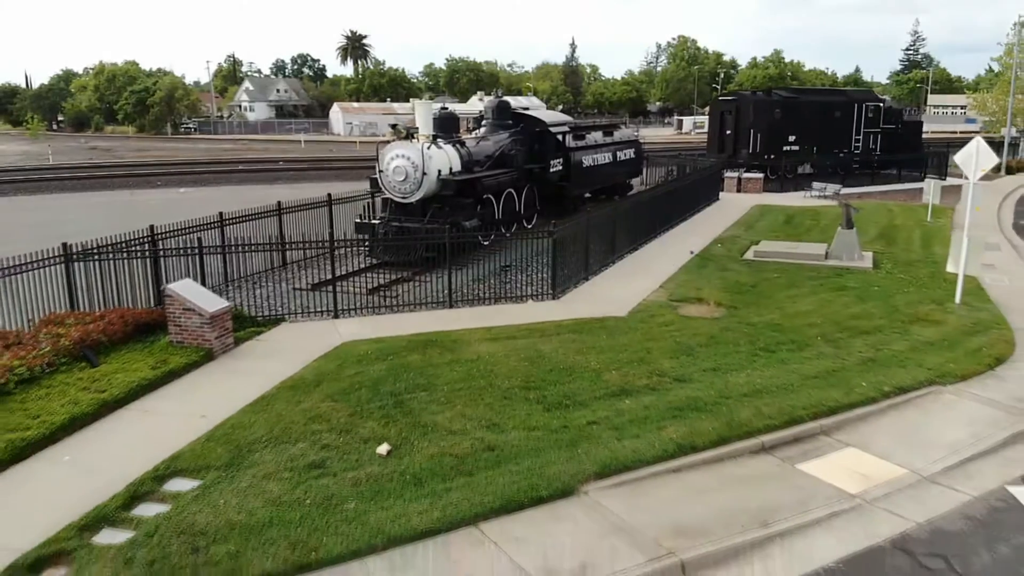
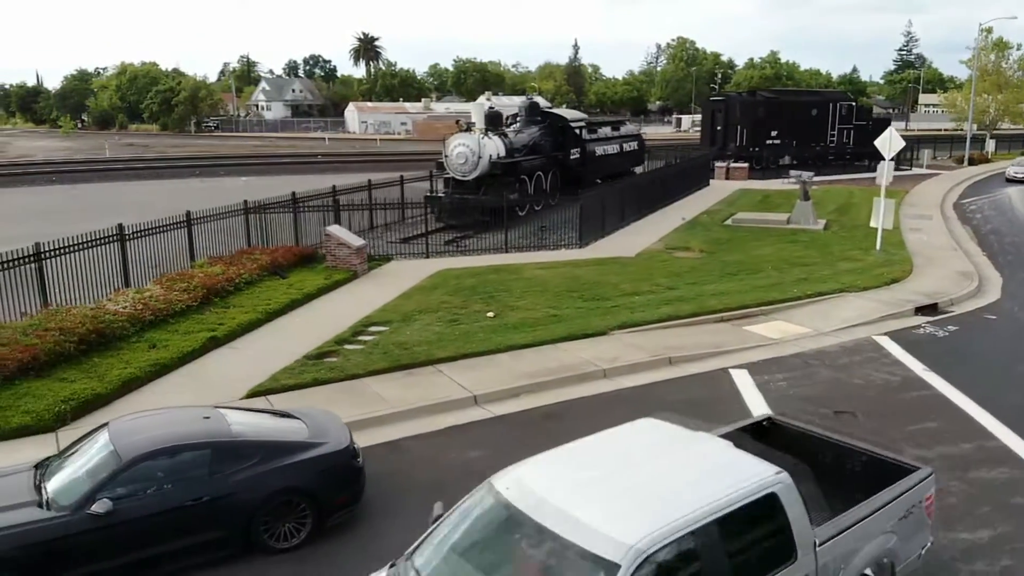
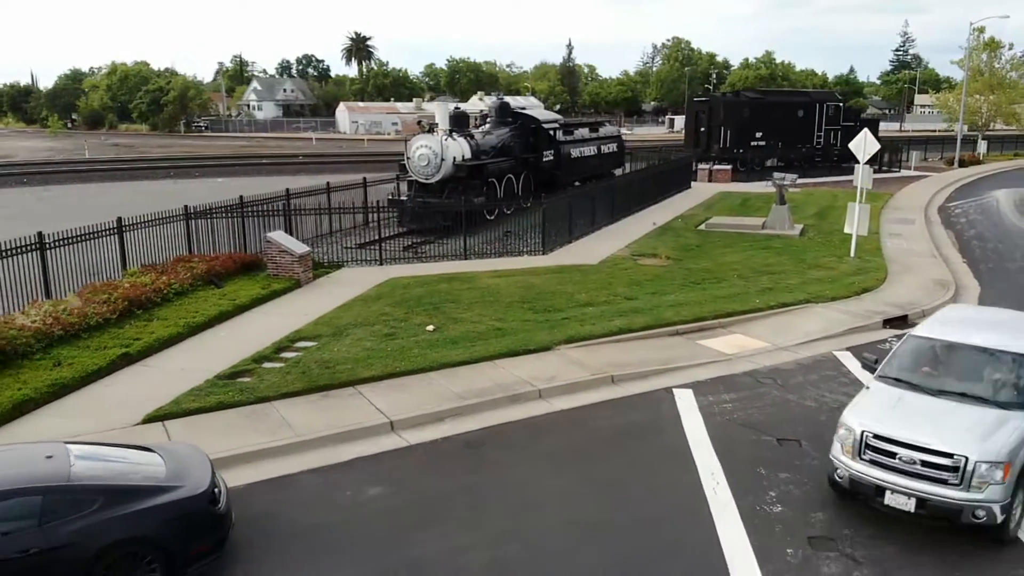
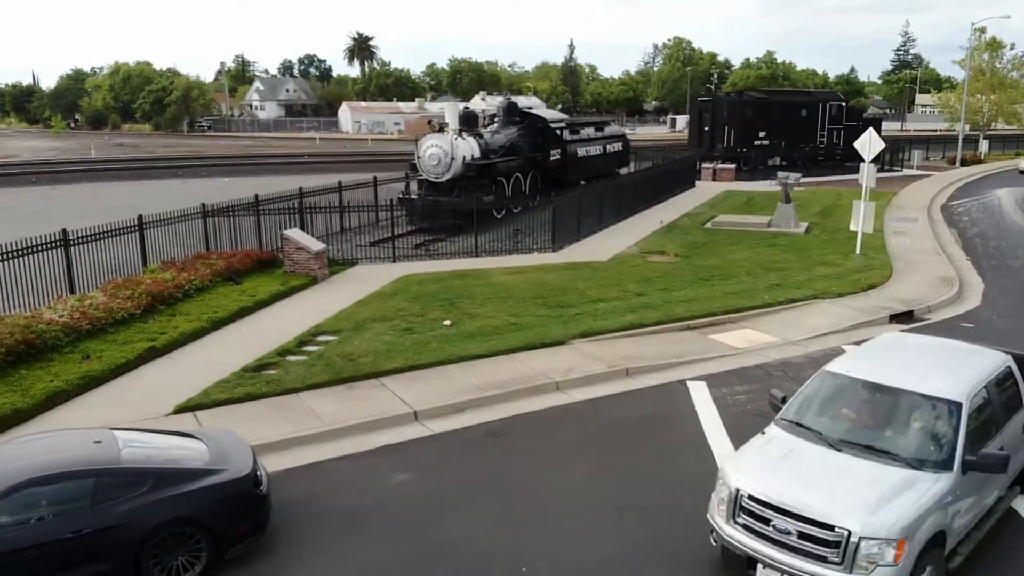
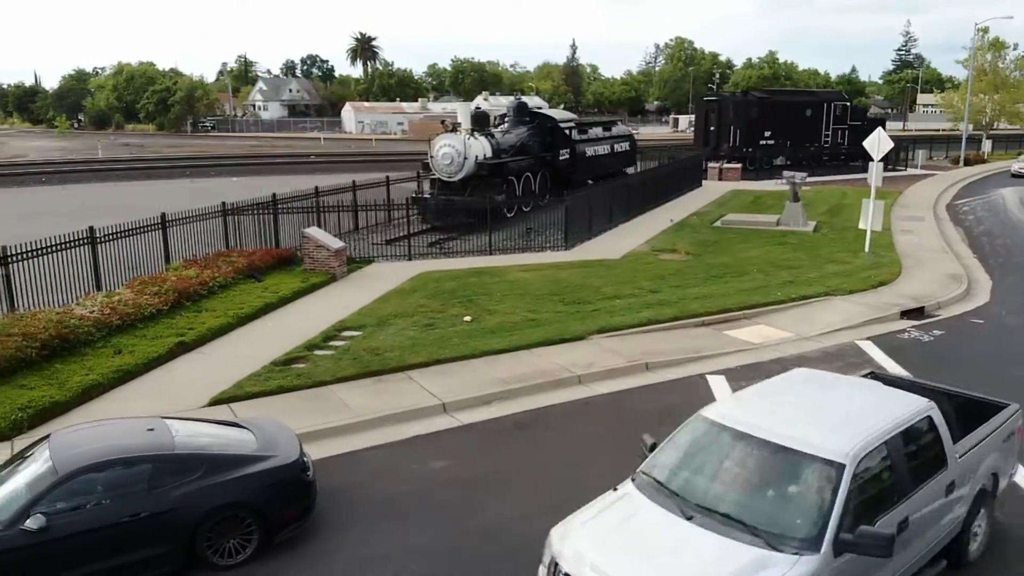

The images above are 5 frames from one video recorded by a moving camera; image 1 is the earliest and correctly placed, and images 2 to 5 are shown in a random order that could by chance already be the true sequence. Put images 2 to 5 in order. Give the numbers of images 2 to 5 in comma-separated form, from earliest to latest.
3, 4, 5, 2
